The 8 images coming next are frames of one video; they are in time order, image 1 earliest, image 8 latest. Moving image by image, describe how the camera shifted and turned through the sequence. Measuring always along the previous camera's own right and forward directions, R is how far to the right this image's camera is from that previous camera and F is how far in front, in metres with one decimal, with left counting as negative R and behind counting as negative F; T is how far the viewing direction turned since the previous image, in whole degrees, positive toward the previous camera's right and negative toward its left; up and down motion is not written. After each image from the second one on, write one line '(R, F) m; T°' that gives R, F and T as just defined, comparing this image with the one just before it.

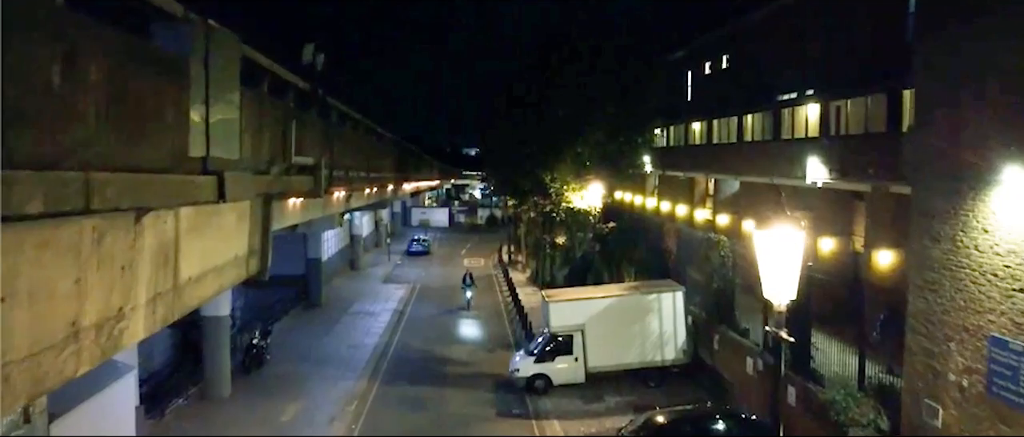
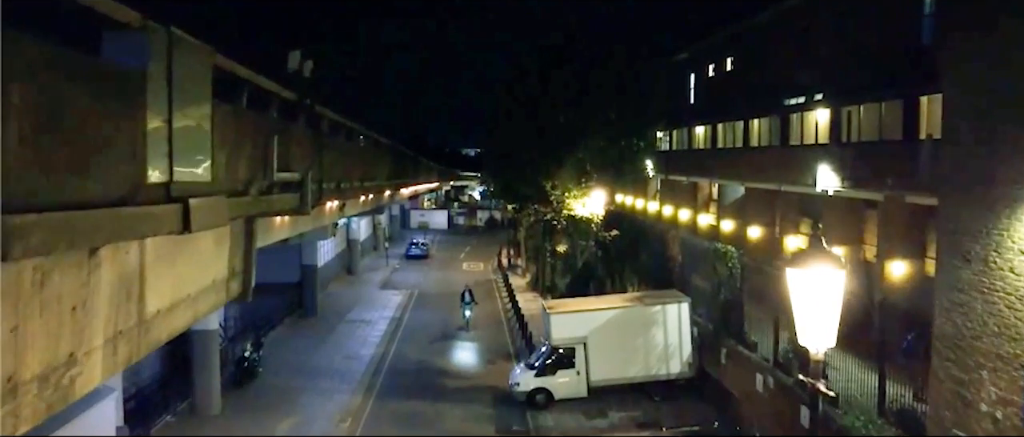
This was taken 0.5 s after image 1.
(0.0, +0.5) m; 0°
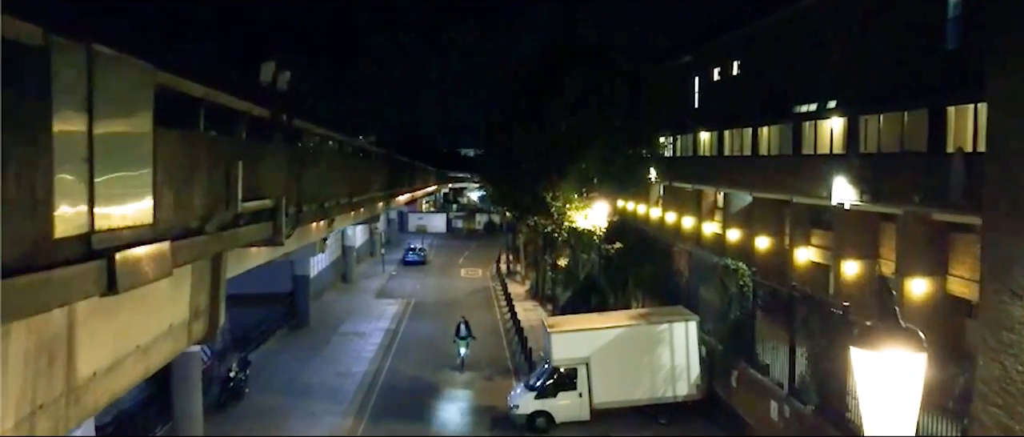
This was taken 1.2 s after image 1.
(0.0, +0.8) m; 0°
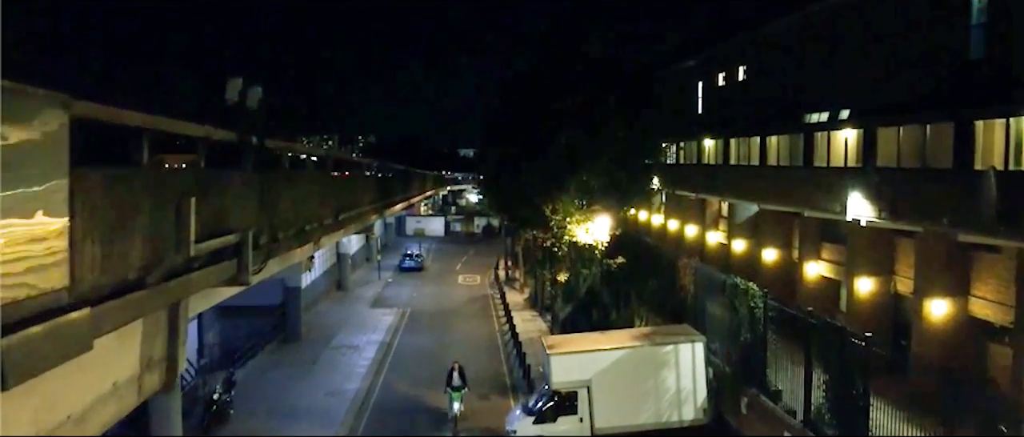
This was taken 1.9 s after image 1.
(0.0, +0.7) m; 0°
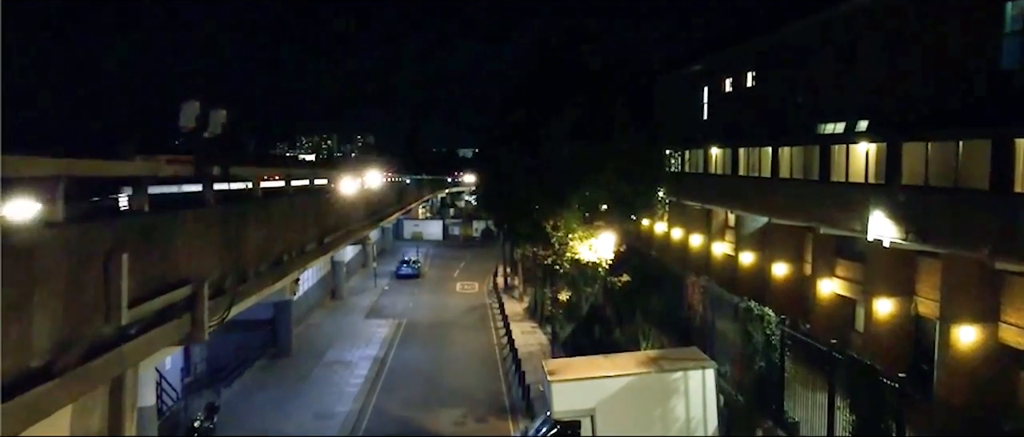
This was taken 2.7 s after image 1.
(0.0, +0.8) m; 0°
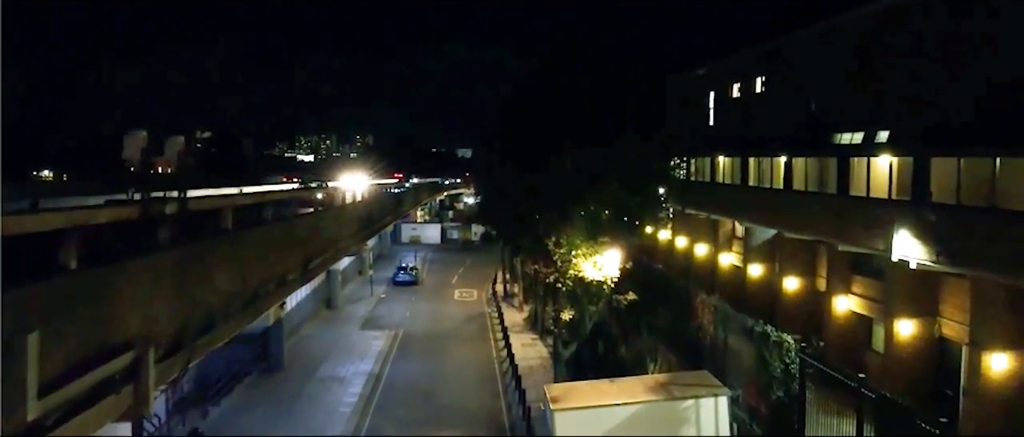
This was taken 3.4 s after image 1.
(0.0, +0.8) m; 0°
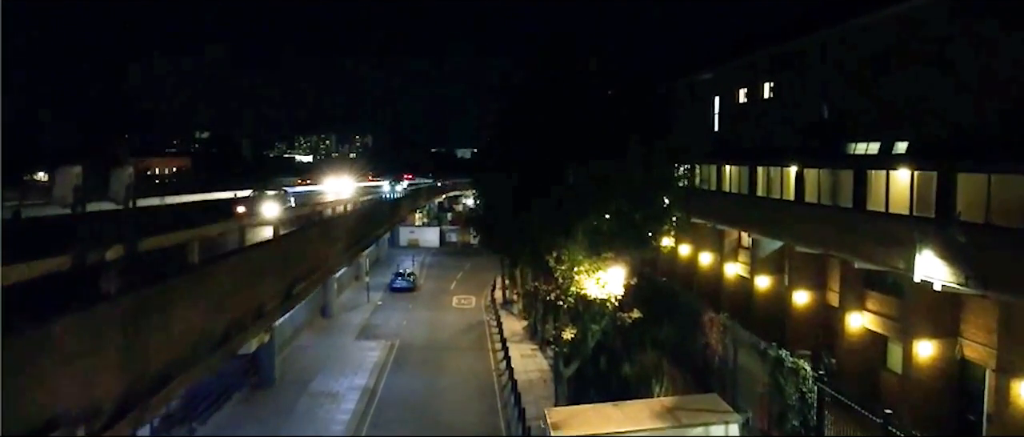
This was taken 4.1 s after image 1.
(0.0, +0.7) m; 0°
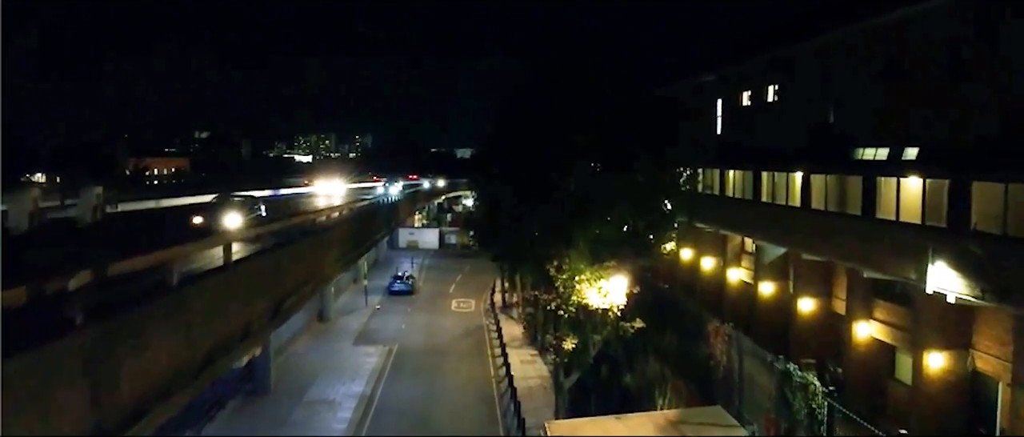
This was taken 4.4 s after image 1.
(0.0, +0.3) m; 0°
